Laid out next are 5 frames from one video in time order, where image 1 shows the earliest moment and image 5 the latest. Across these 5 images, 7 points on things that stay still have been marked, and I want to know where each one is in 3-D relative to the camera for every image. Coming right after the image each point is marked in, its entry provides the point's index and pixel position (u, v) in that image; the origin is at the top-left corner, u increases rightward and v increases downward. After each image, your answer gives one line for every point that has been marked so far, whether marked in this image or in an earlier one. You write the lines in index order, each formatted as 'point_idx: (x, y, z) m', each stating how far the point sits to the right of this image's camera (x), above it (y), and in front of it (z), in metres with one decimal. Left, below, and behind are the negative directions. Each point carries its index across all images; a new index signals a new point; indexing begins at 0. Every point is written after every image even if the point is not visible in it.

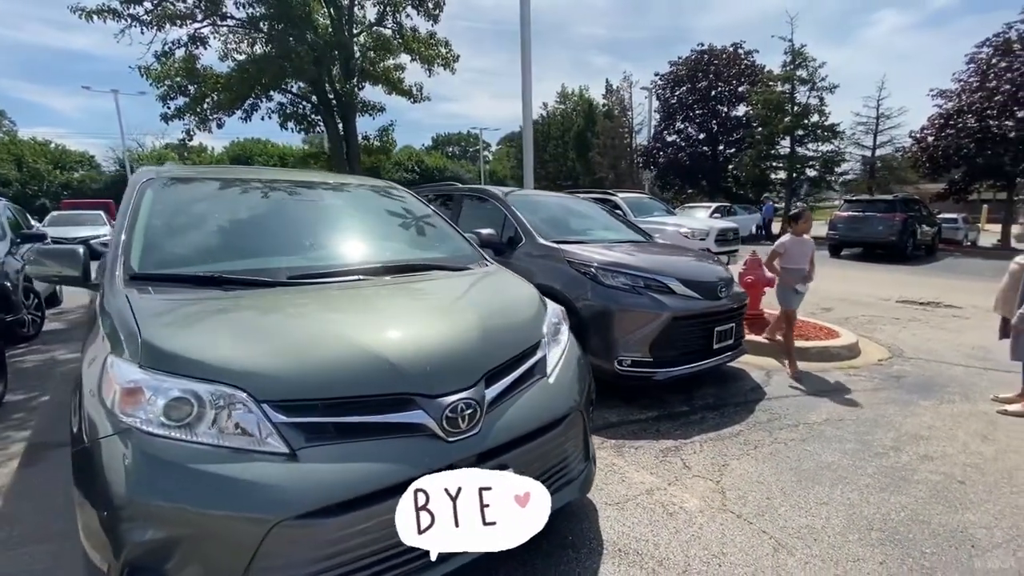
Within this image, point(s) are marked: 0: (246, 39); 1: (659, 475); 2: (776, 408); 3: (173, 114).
0: (-6.1, +5.6, +11.1) m
1: (+1.0, -1.2, +3.3) m
2: (+2.3, -1.1, +4.3) m
3: (-7.4, +3.8, +10.8) m
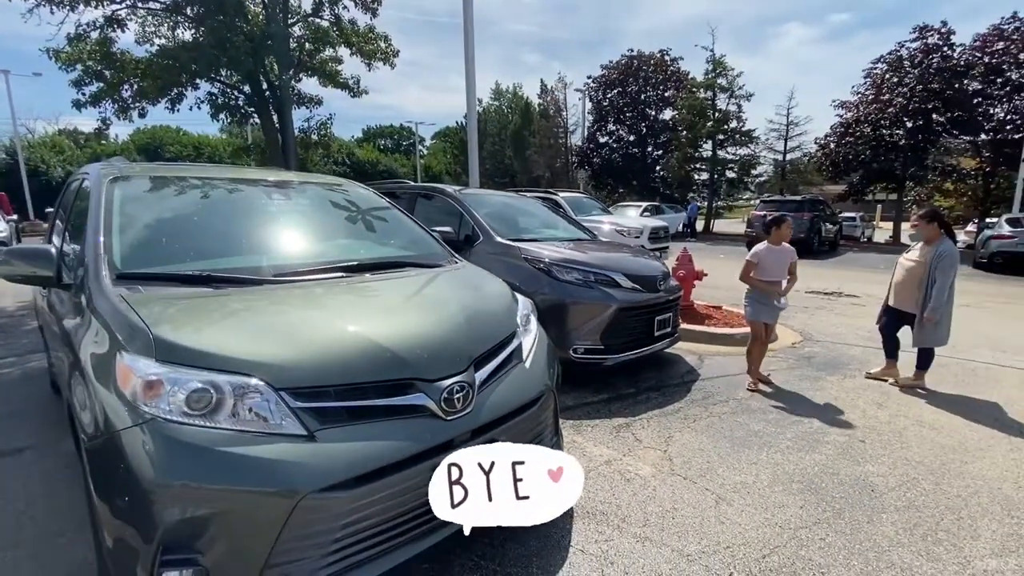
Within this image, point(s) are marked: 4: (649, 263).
0: (-7.3, +5.6, +10.5) m
1: (+0.8, -1.2, +3.6) m
2: (+2.0, -1.0, +4.9) m
3: (-8.6, +3.8, +10.0) m
4: (+1.5, +0.3, +5.3) m
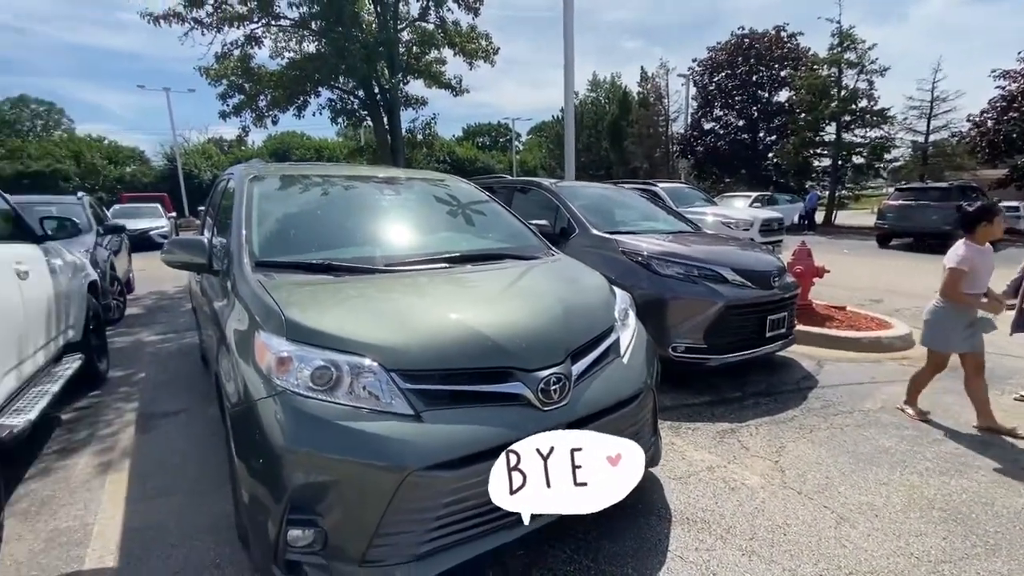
0: (-5.1, +5.9, +11.6) m
1: (+1.4, -1.2, +3.4) m
2: (+2.9, -1.0, +4.4) m
3: (-6.5, +4.1, +11.3) m
4: (+2.5, +0.3, +4.9) m
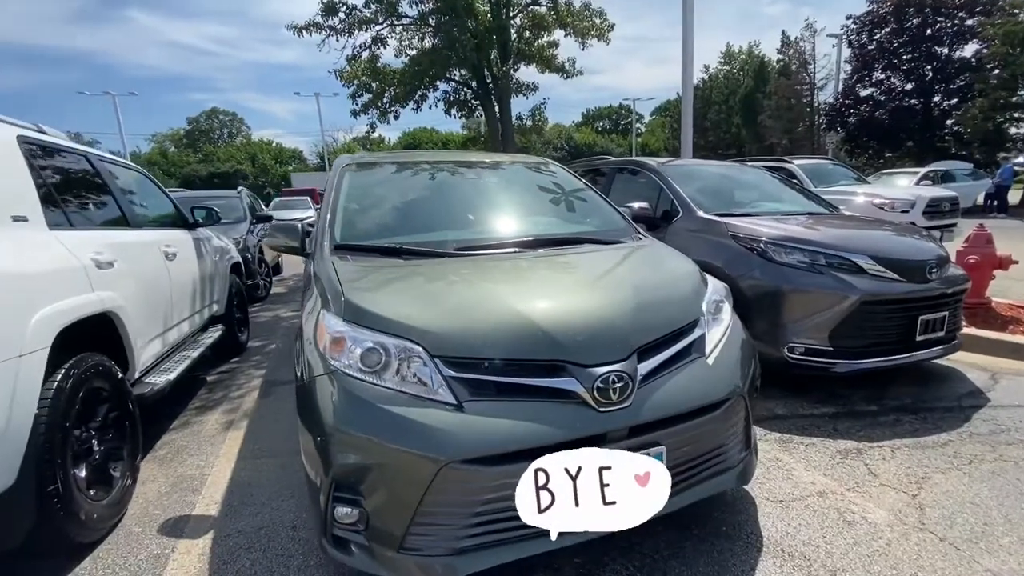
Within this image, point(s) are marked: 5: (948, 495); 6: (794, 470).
0: (-2.4, +6.3, +12.2) m
1: (+1.9, -1.1, +2.9) m
2: (+3.5, -0.9, +3.5) m
3: (-3.8, +4.5, +12.3) m
4: (+3.3, +0.4, +4.1) m
5: (+2.4, -1.1, +2.7) m
6: (+1.7, -1.1, +3.0) m
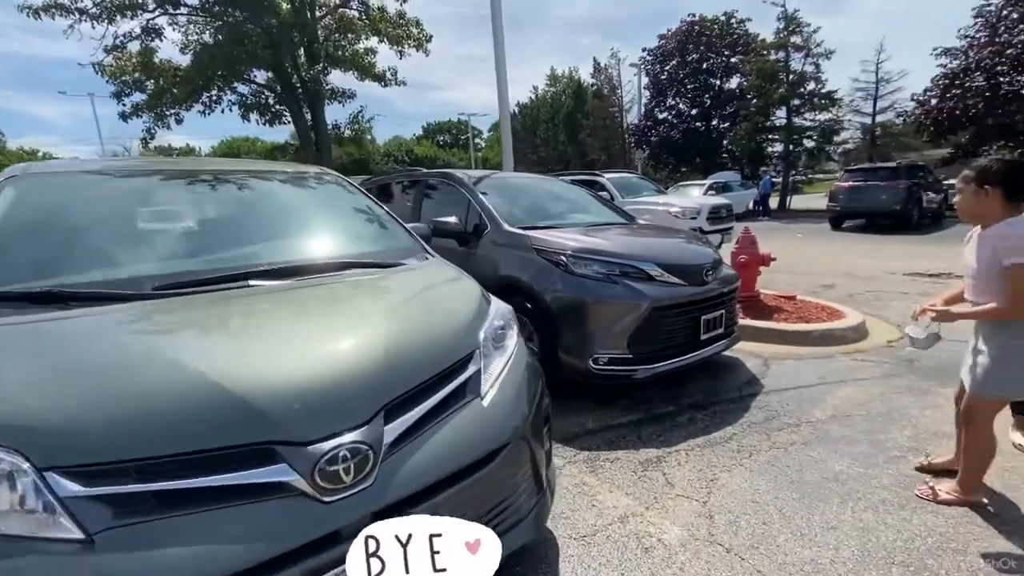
0: (-6.6, +5.6, +10.5) m
1: (+0.7, -1.2, +2.8) m
2: (+2.1, -0.9, +3.9) m
3: (-7.9, +3.7, +10.2) m
4: (+1.6, +0.4, +4.3) m
5: (+1.2, -1.2, +2.7) m
6: (+0.5, -1.2, +2.8) m
